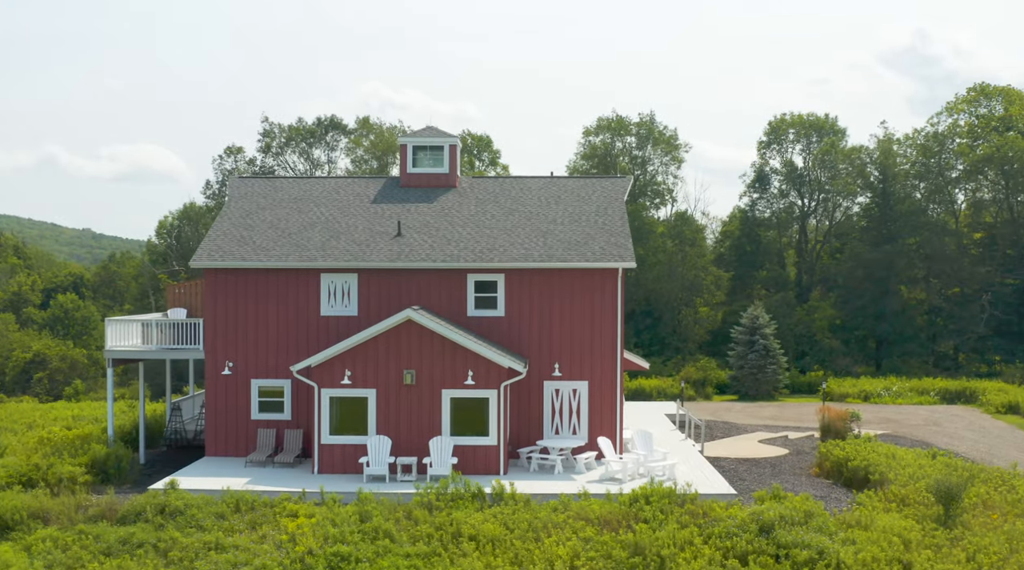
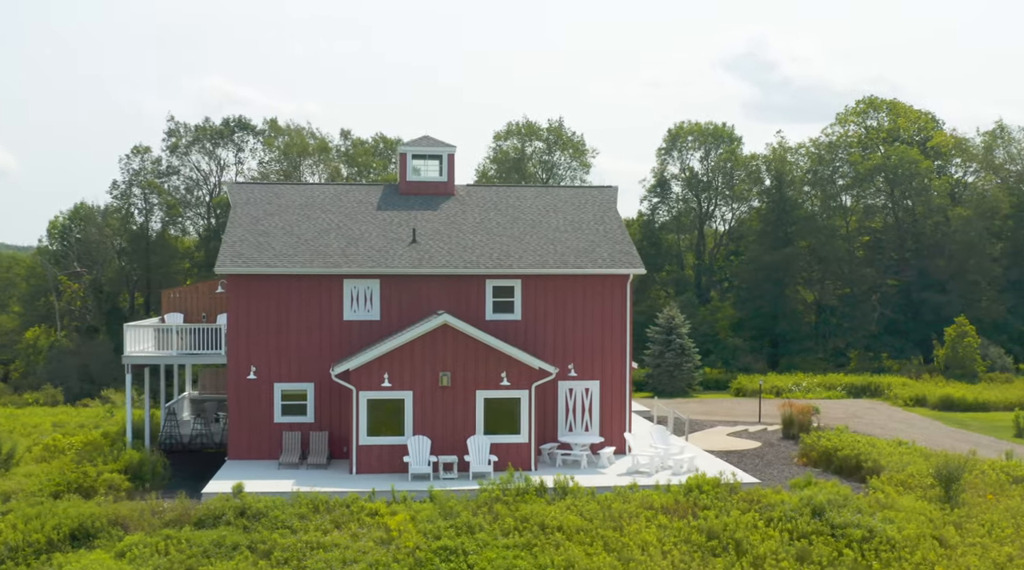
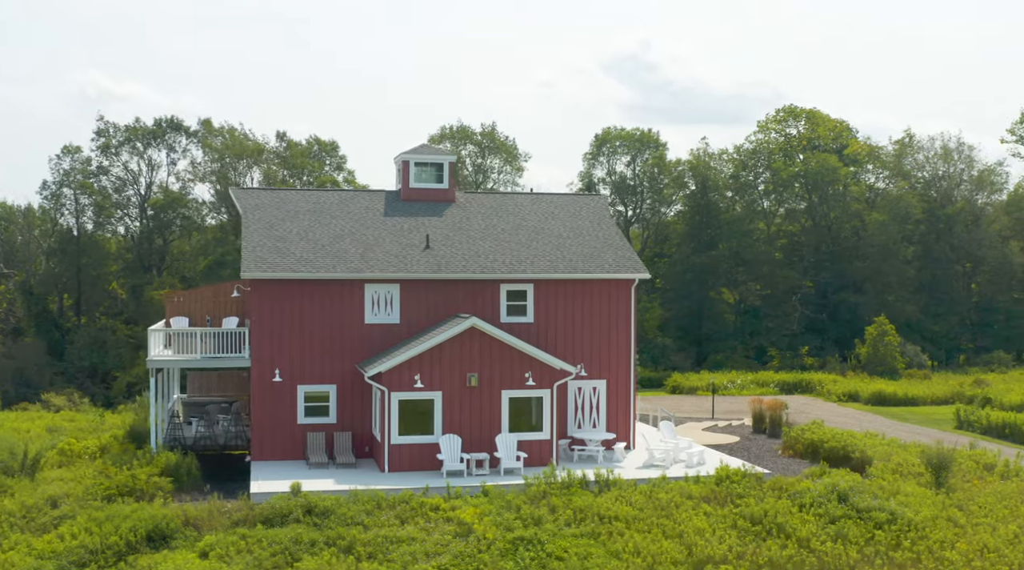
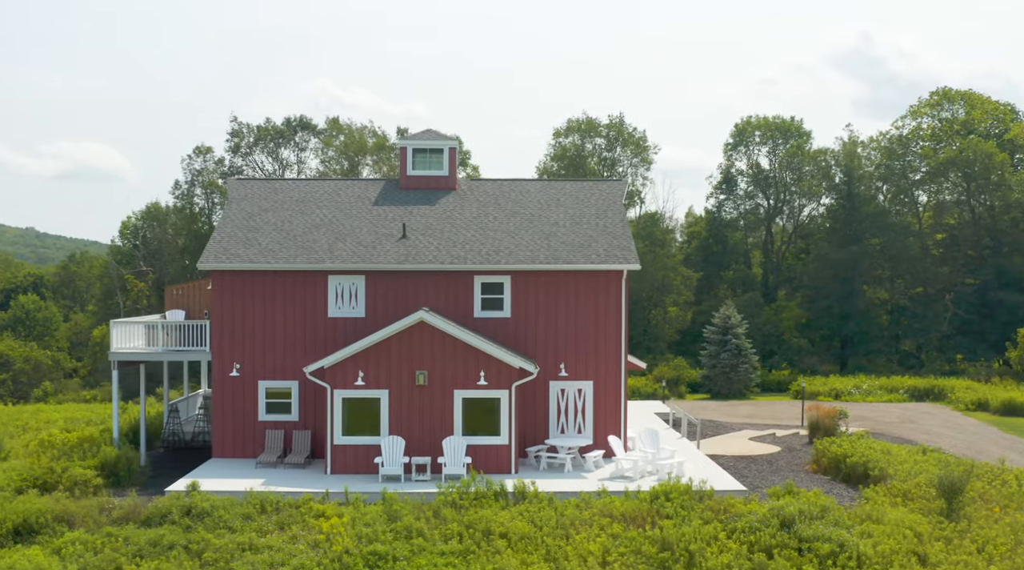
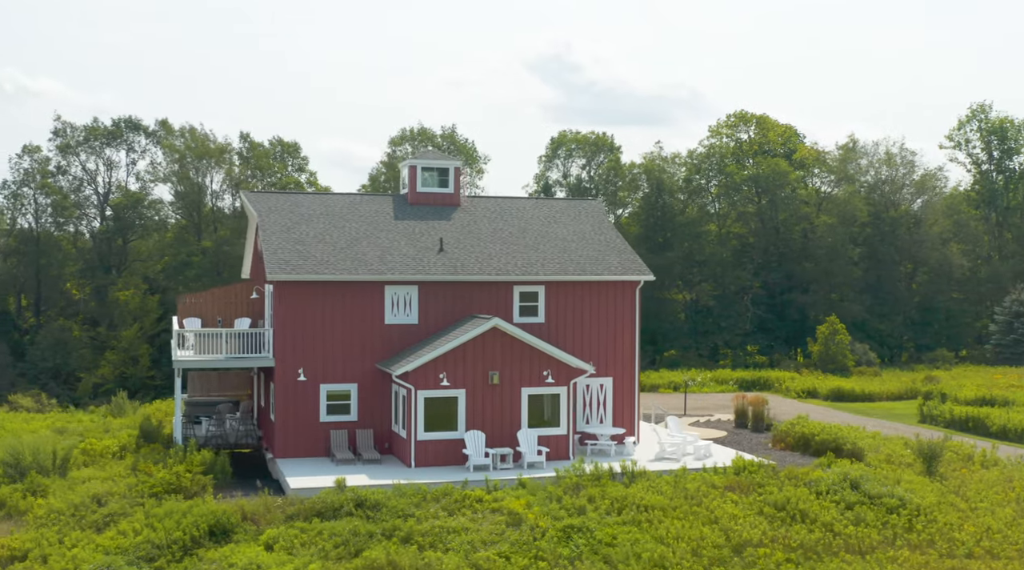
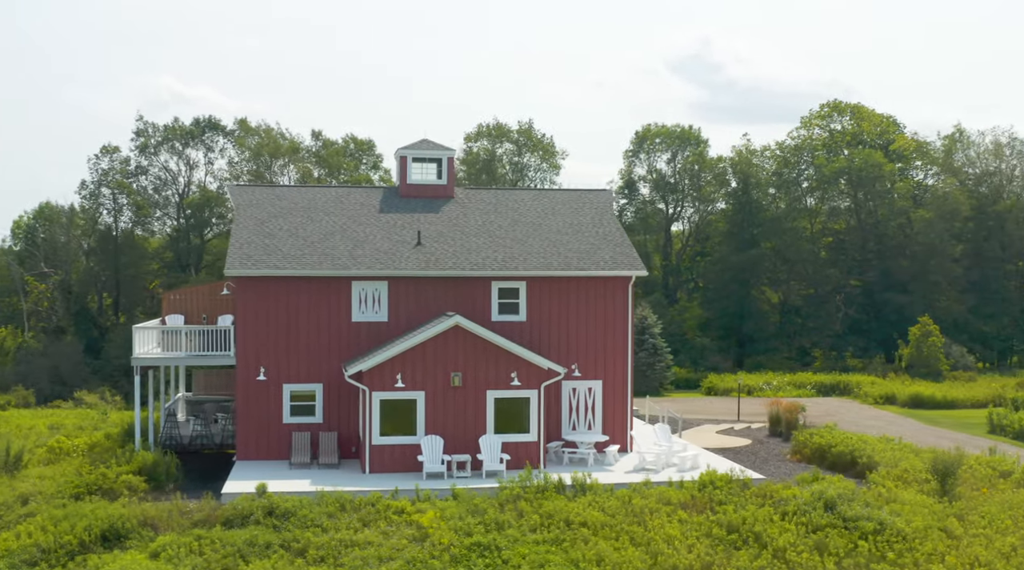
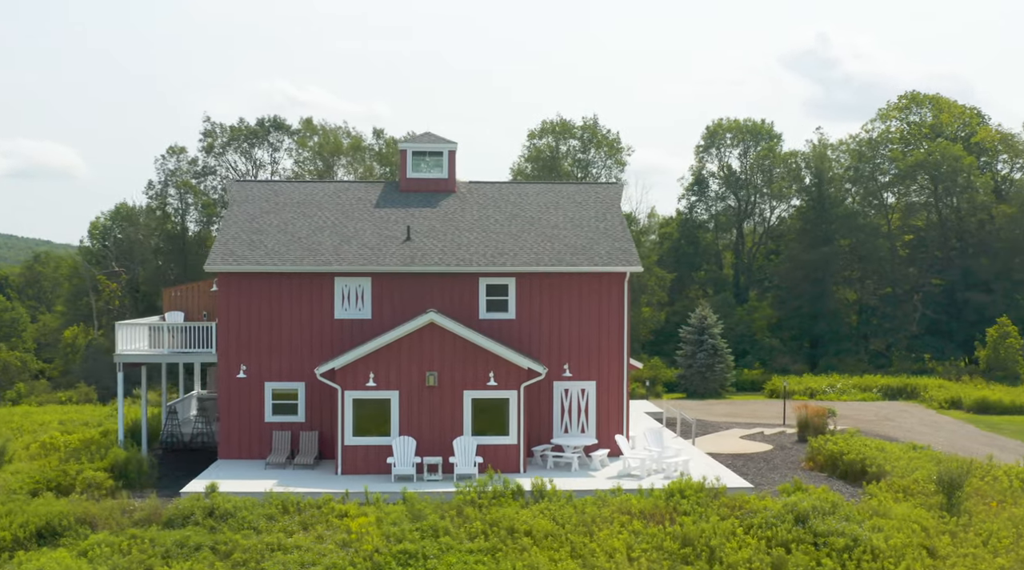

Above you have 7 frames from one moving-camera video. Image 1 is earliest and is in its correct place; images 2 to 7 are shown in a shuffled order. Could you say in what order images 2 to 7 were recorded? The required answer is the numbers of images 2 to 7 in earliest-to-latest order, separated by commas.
4, 7, 2, 6, 3, 5
